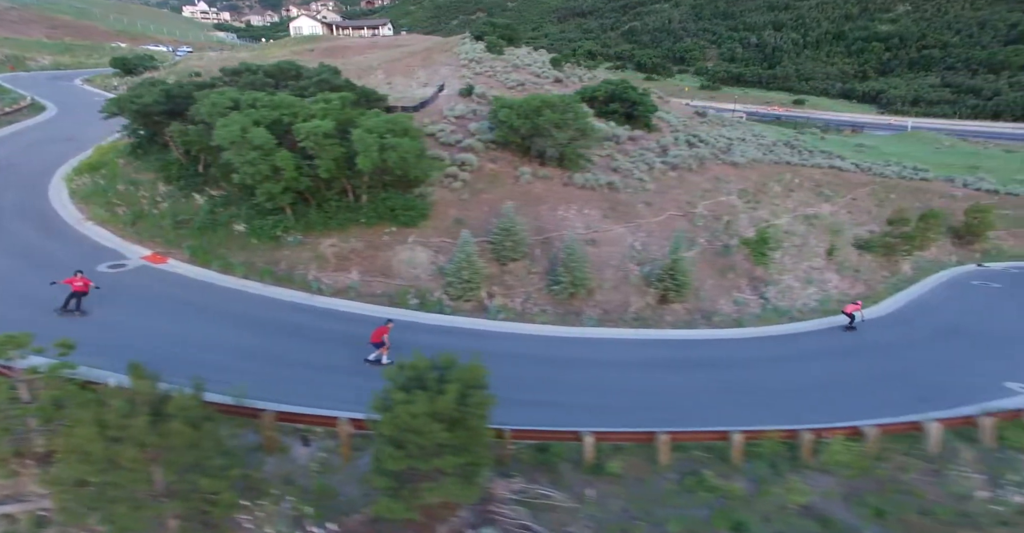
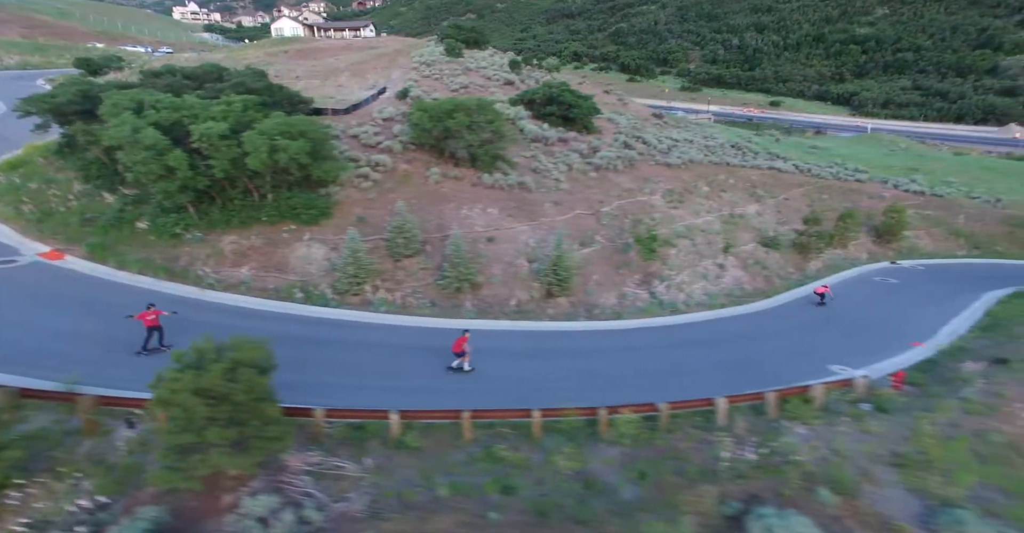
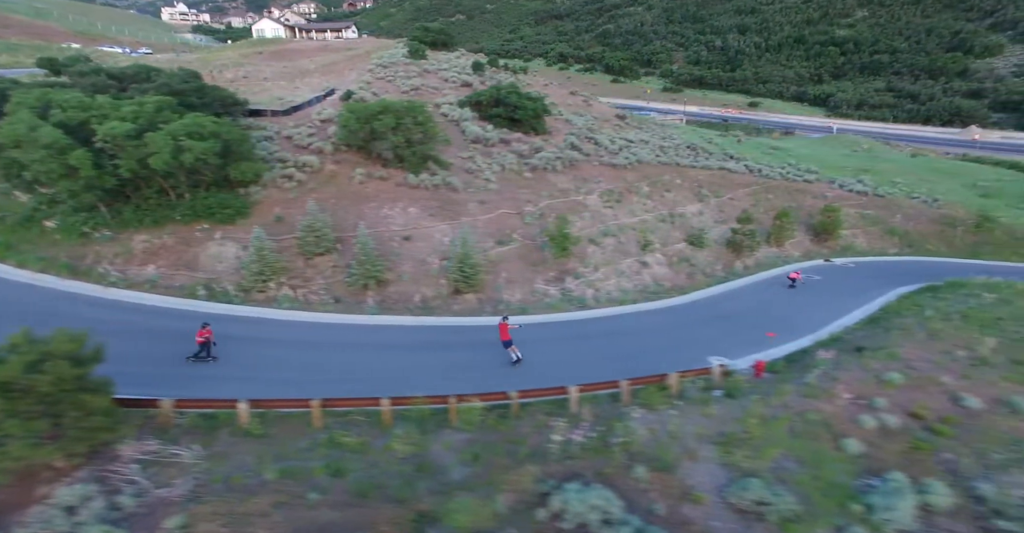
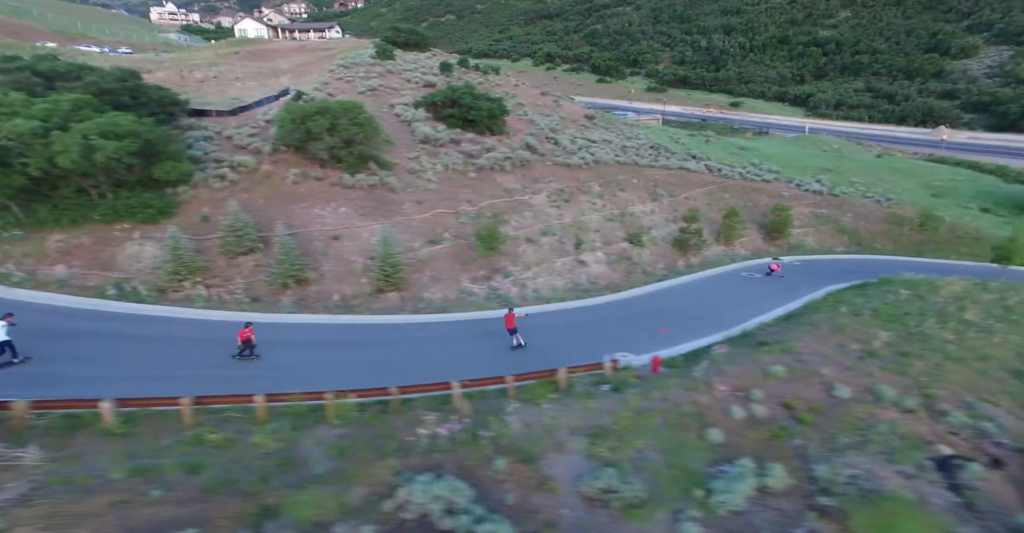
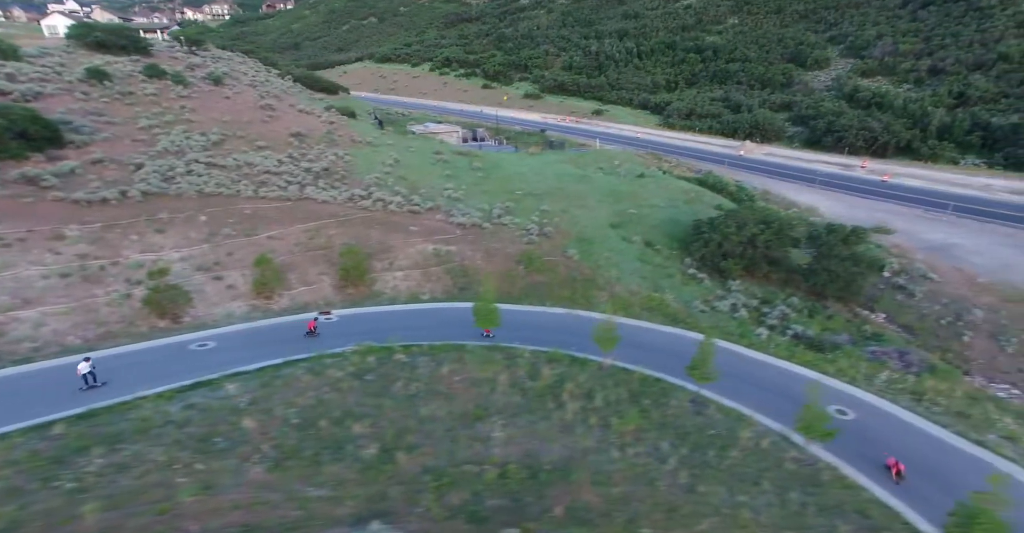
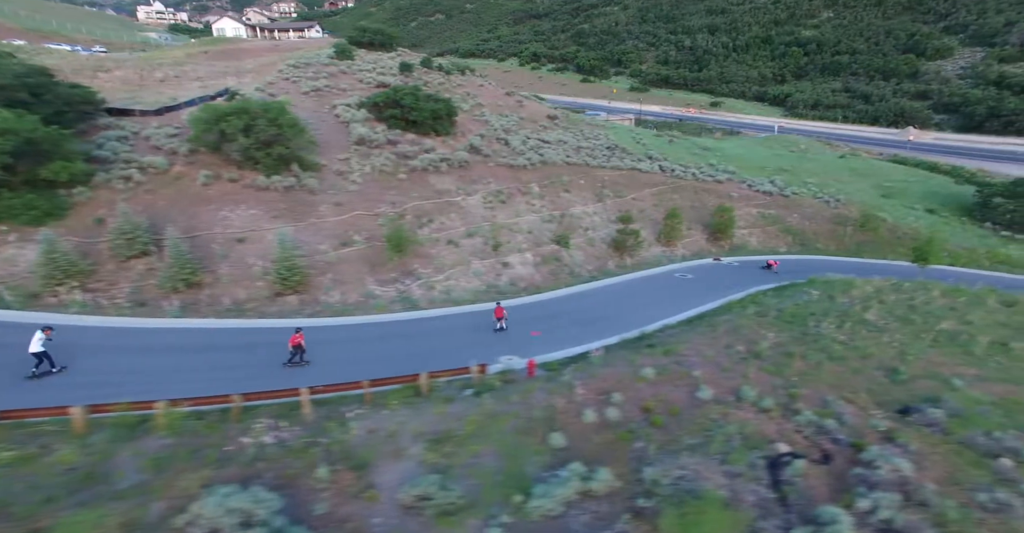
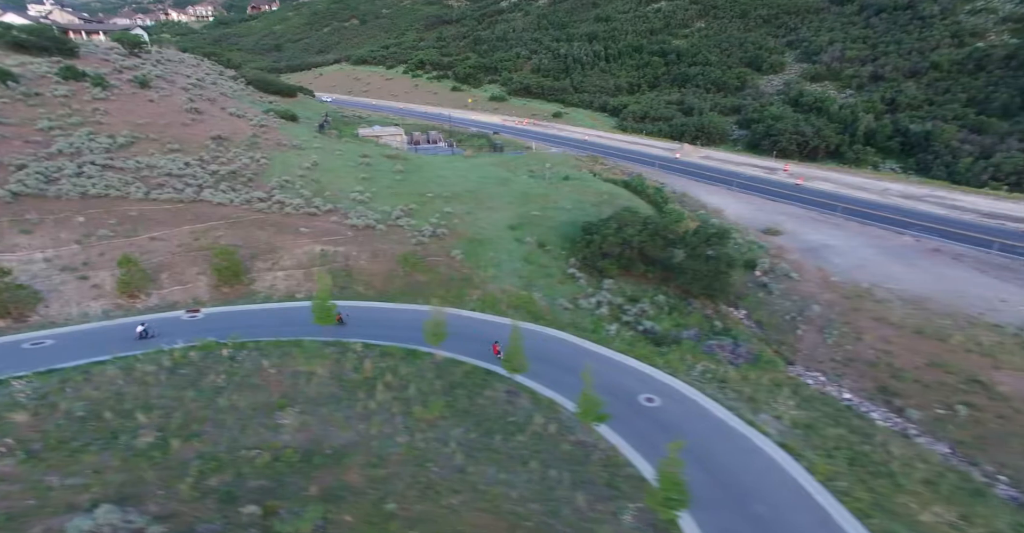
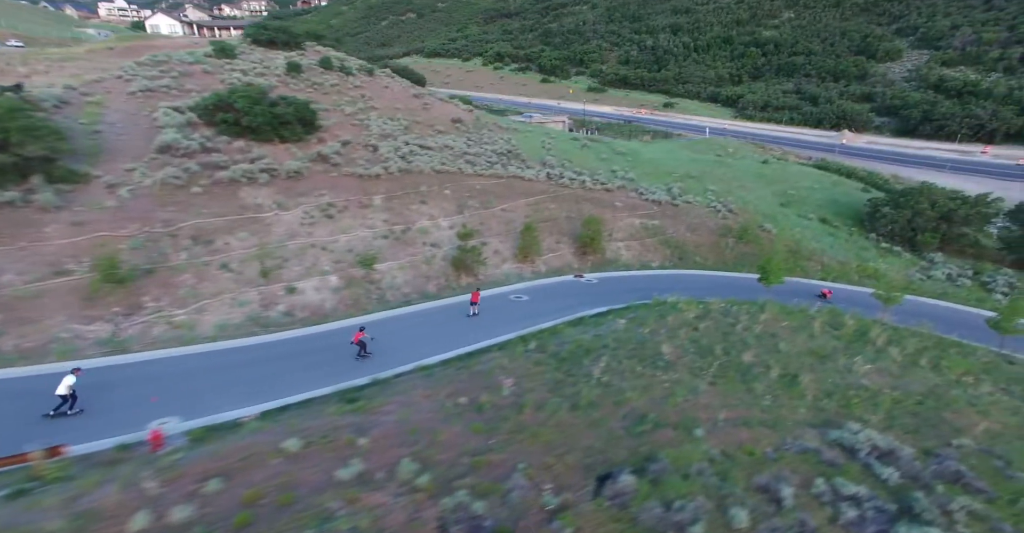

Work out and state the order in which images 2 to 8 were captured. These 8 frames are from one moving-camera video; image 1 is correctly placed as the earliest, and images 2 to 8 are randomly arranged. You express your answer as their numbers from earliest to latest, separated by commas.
2, 3, 4, 6, 8, 5, 7
